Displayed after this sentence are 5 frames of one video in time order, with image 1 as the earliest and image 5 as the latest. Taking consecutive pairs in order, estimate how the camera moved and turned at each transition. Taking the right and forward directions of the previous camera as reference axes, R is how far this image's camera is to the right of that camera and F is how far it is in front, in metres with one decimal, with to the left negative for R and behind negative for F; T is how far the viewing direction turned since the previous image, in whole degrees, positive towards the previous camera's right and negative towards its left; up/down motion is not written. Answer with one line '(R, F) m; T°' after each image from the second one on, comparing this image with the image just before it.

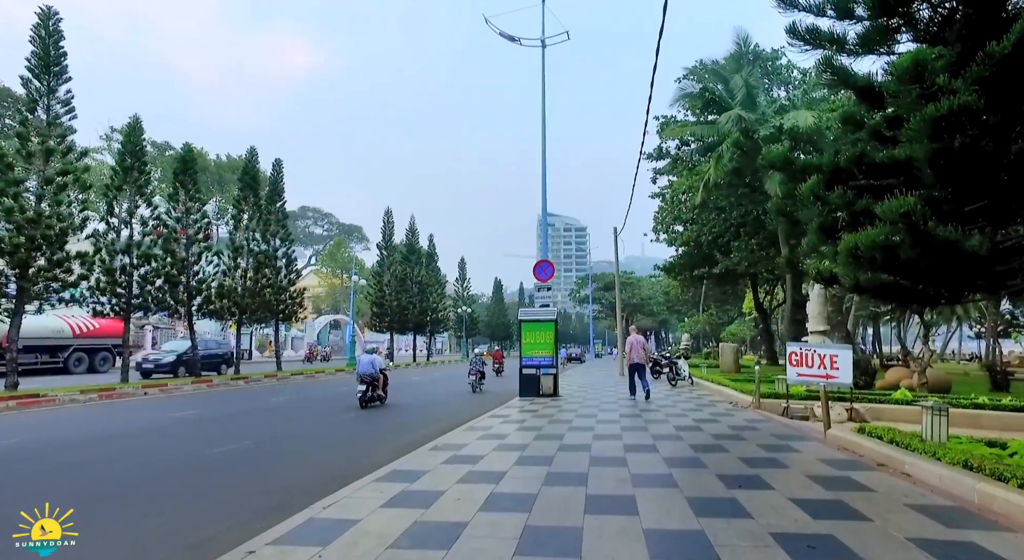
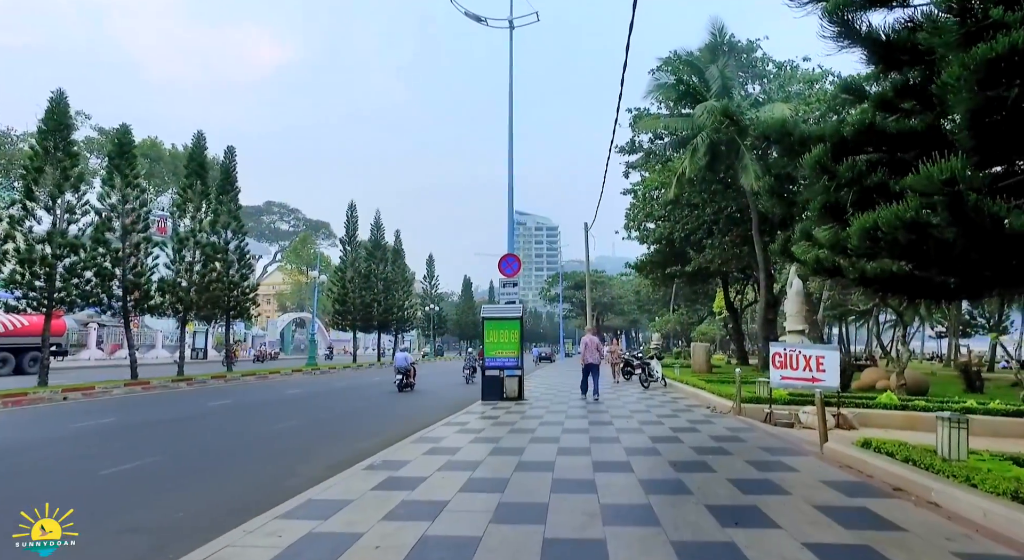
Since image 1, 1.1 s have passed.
(+0.2, +1.0) m; +3°
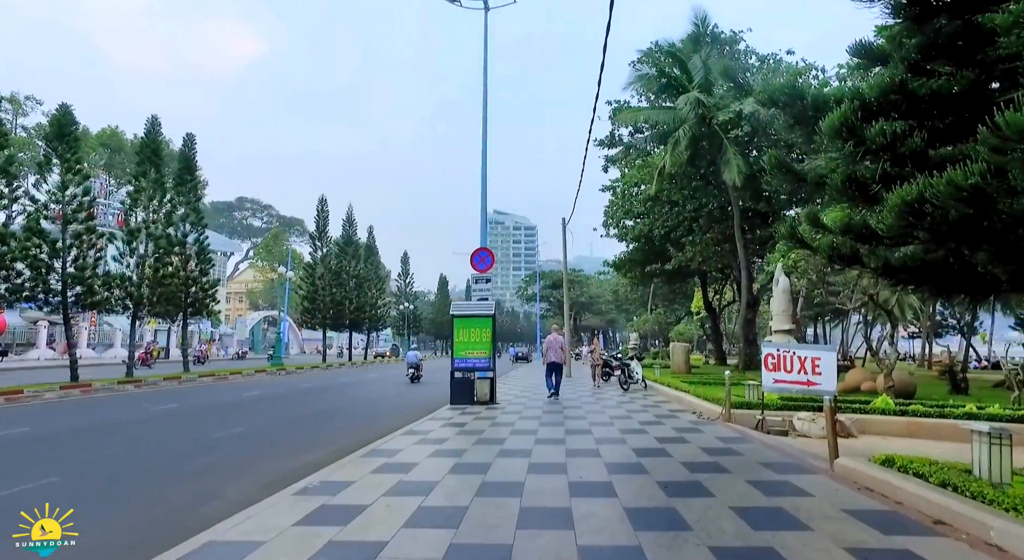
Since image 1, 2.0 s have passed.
(+0.1, +0.8) m; +2°
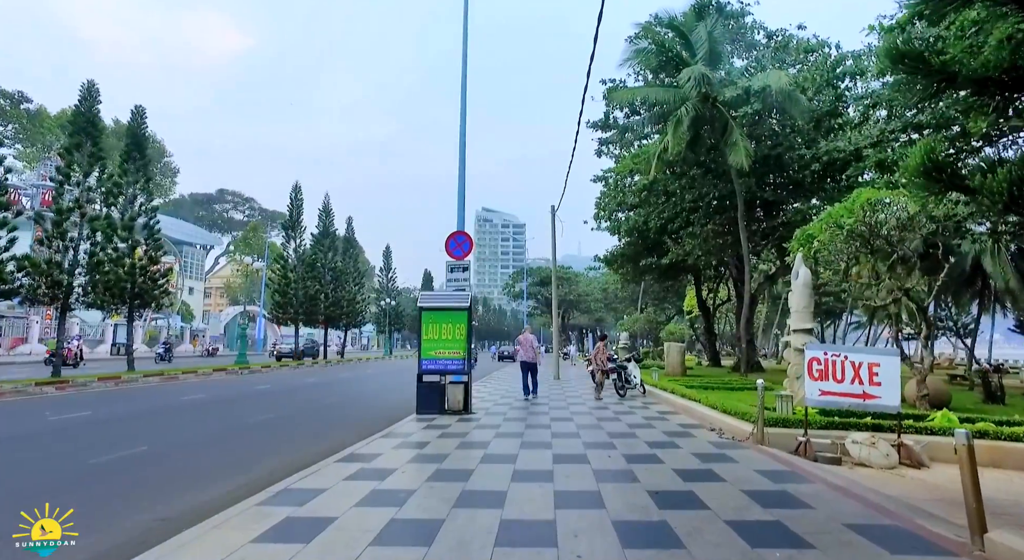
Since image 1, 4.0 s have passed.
(+0.2, +1.8) m; +1°
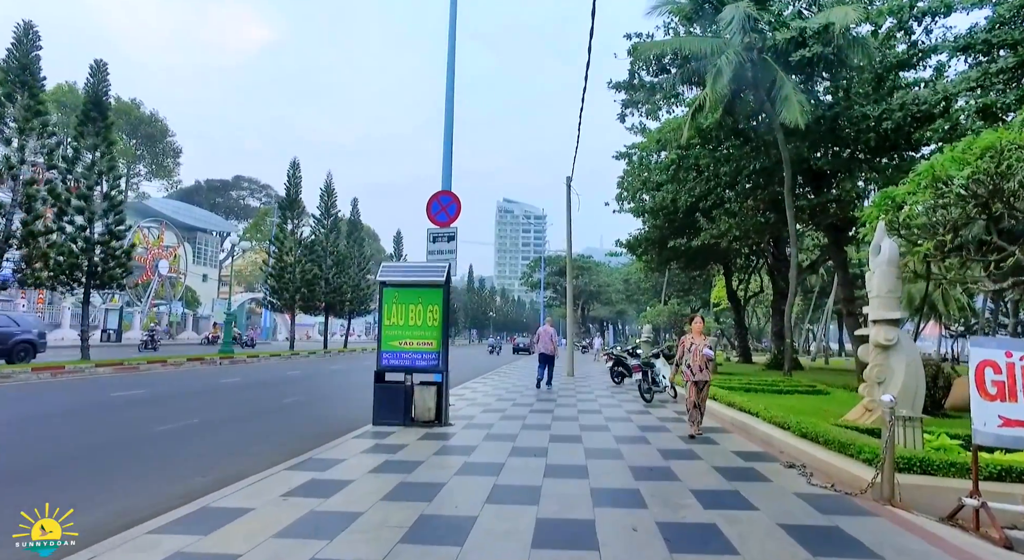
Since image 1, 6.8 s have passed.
(+0.4, +2.5) m; -2°
